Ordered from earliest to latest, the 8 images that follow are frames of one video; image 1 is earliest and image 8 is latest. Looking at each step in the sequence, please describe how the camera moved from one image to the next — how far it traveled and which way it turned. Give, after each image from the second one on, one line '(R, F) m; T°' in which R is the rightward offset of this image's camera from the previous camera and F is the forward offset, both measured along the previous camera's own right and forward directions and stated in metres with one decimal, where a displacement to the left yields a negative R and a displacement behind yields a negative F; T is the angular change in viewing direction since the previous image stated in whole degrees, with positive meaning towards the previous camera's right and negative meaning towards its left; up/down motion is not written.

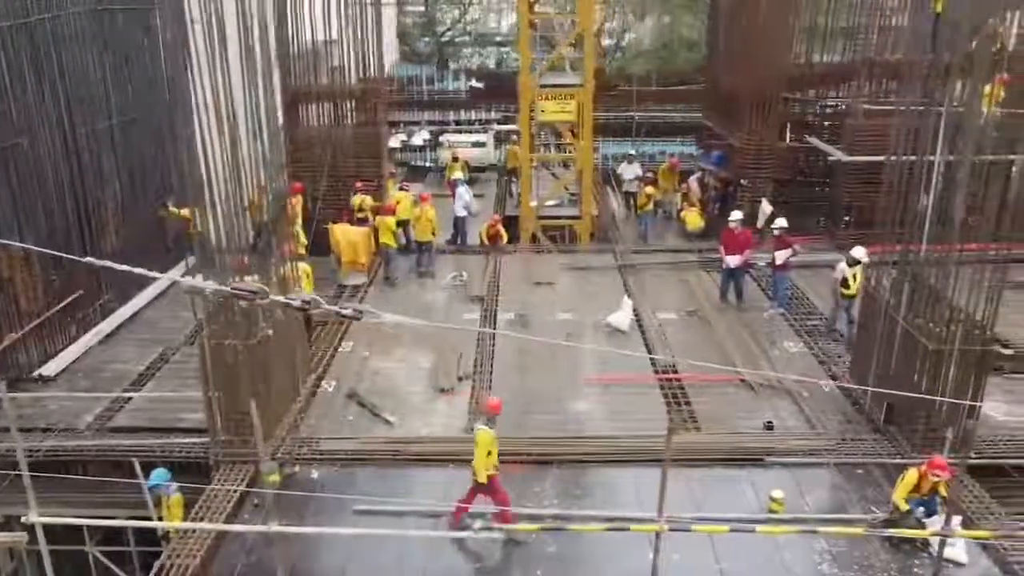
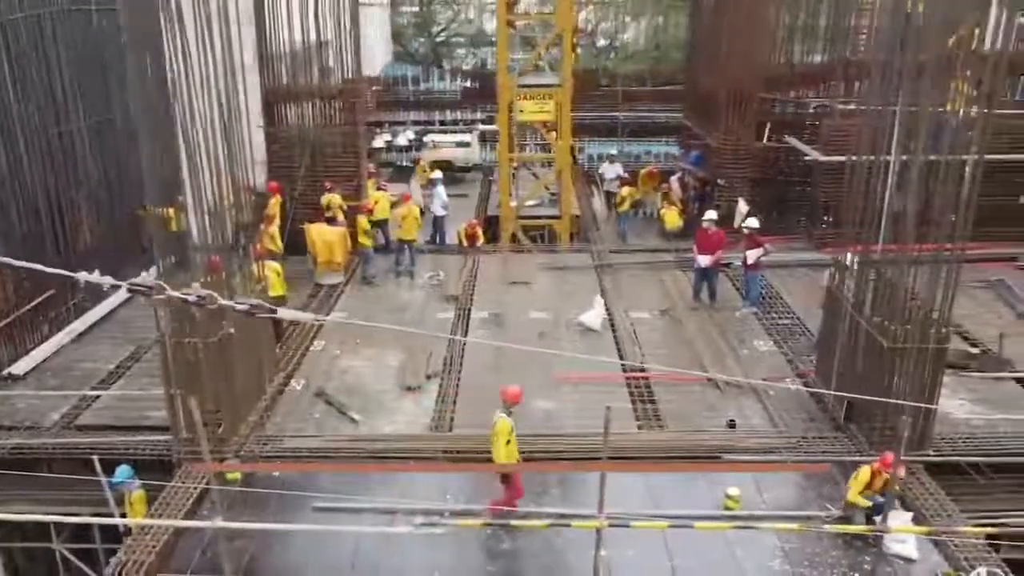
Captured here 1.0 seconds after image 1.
(+0.4, 0.0) m; 0°
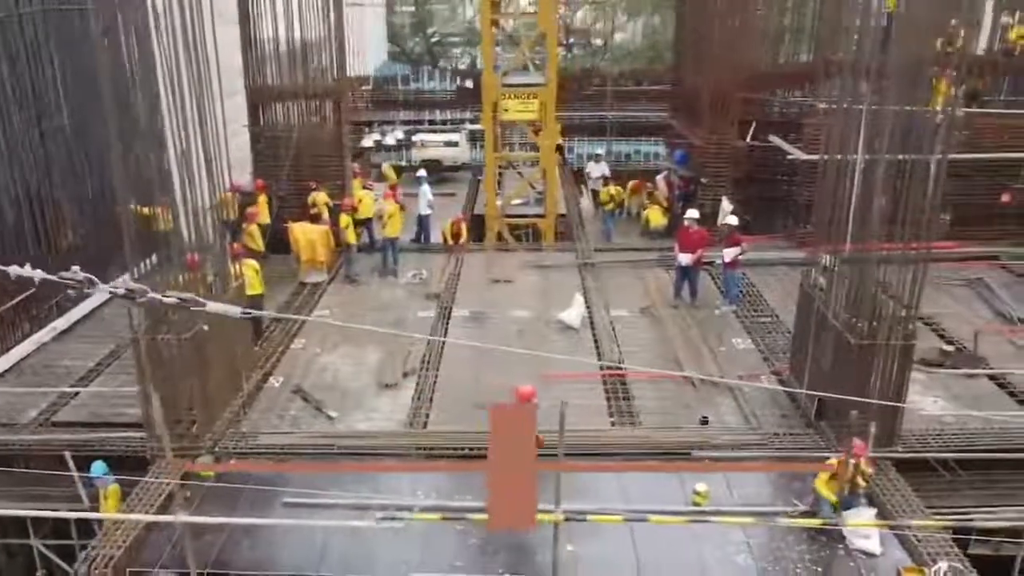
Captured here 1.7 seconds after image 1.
(+0.3, -0.1) m; 0°
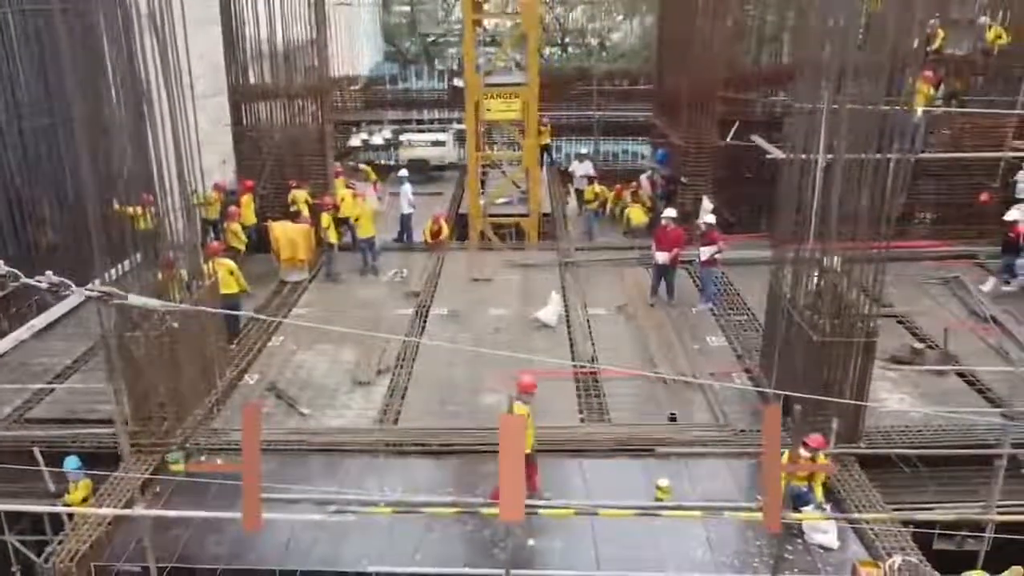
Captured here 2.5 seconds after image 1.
(+0.3, -0.1) m; 0°
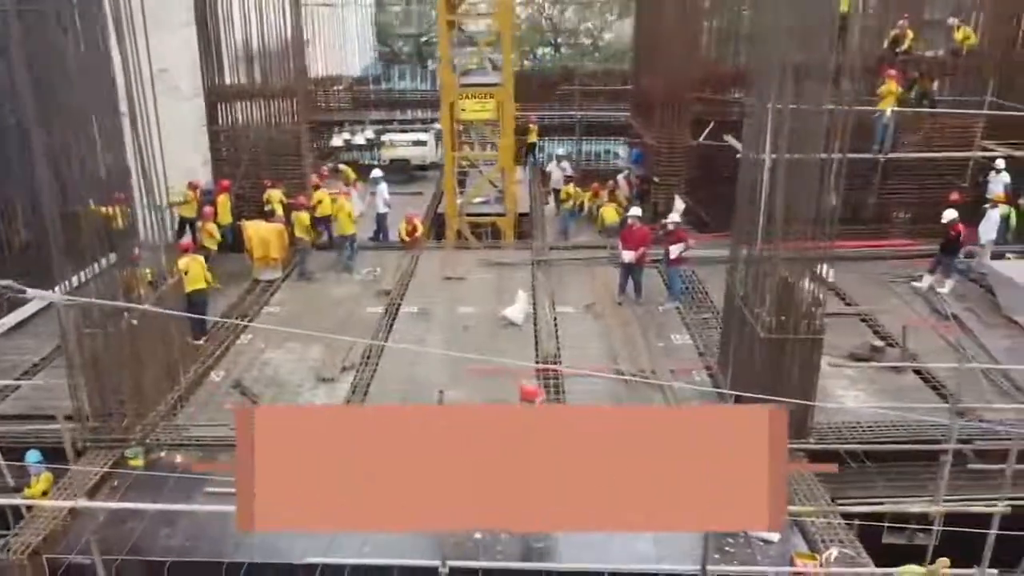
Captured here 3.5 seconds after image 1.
(+0.4, -0.1) m; 0°
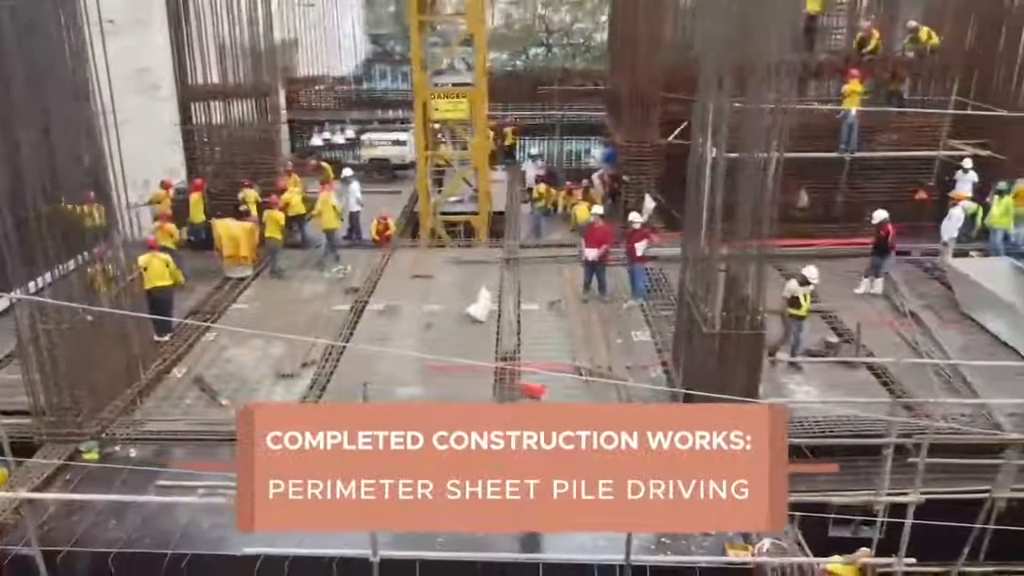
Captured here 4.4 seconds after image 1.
(+0.5, -0.1) m; 0°
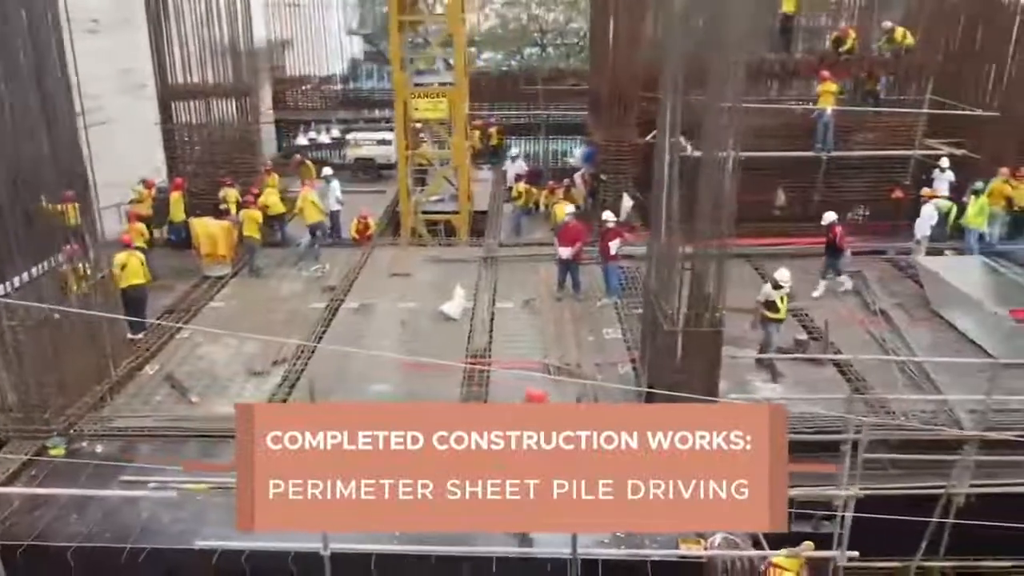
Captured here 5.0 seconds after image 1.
(+0.4, -0.1) m; 0°
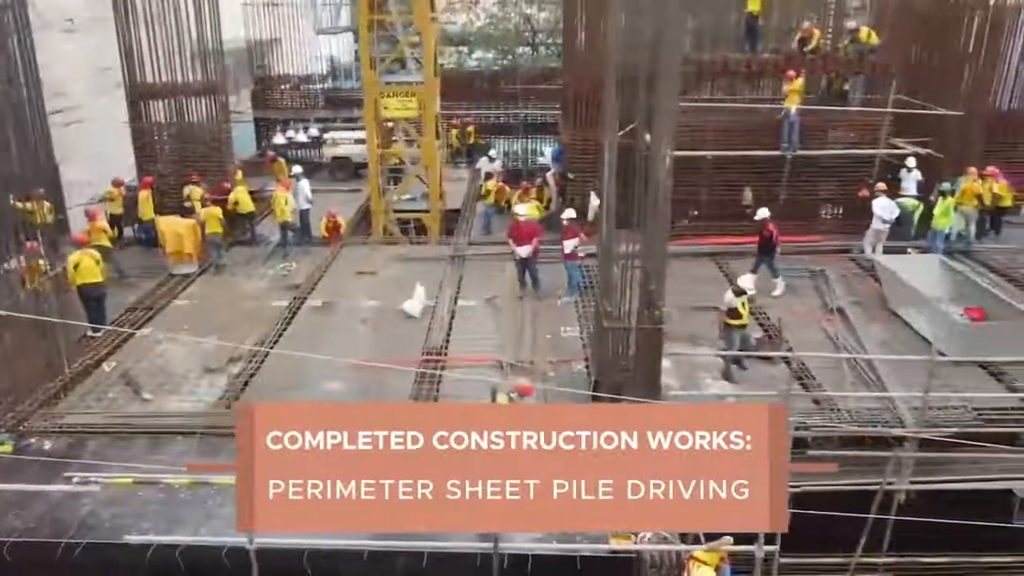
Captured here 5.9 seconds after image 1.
(+0.6, -0.1) m; 0°
